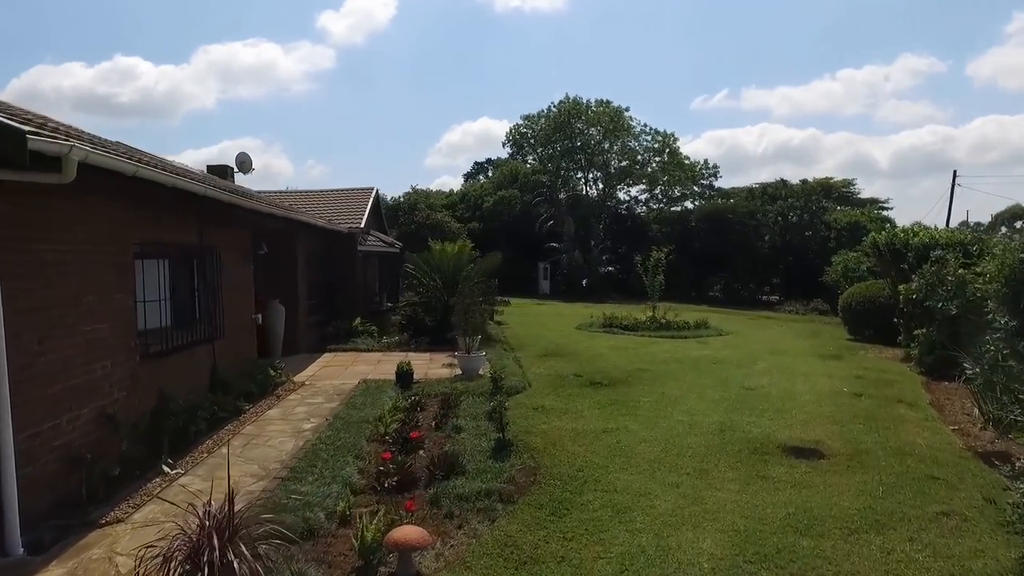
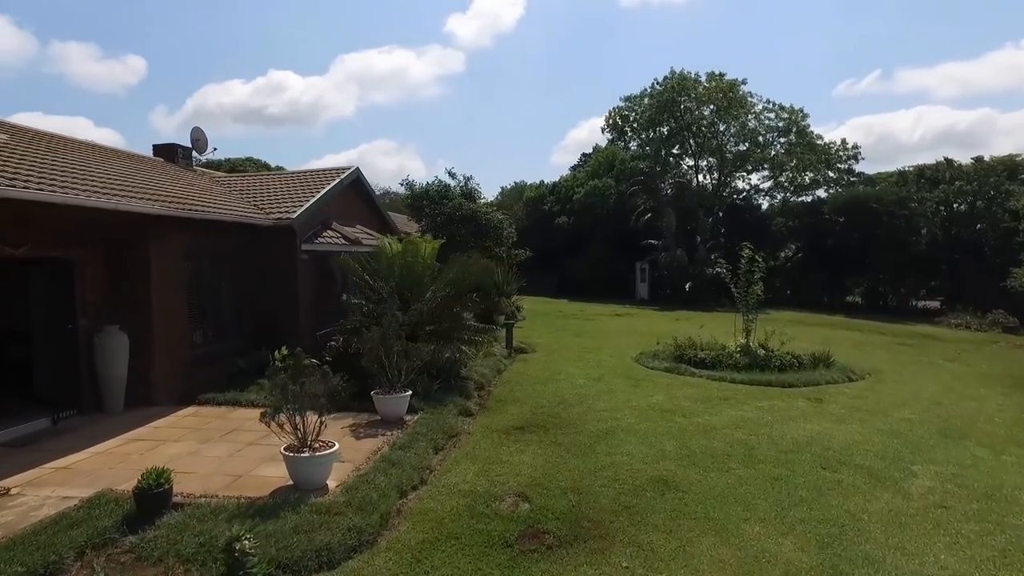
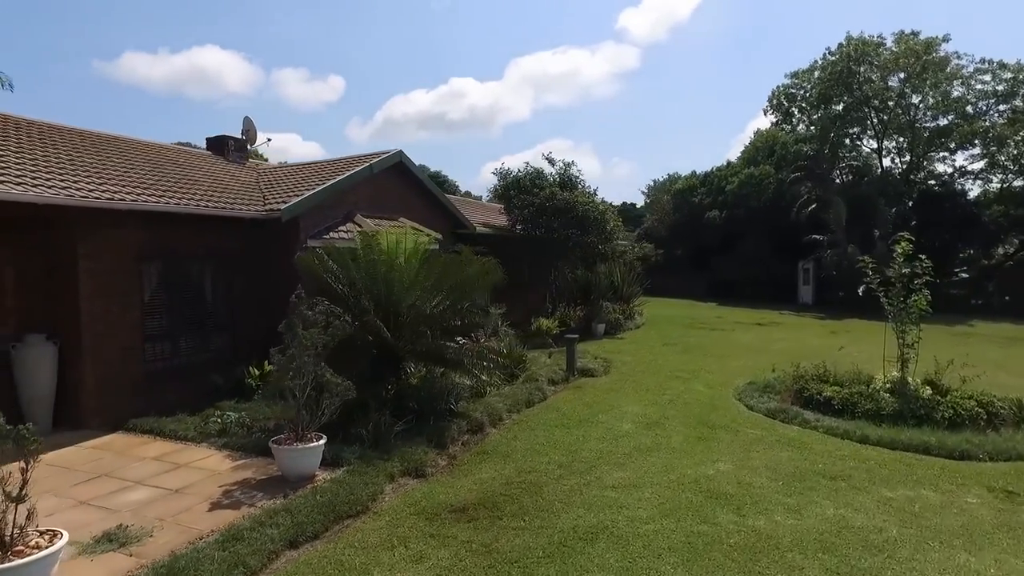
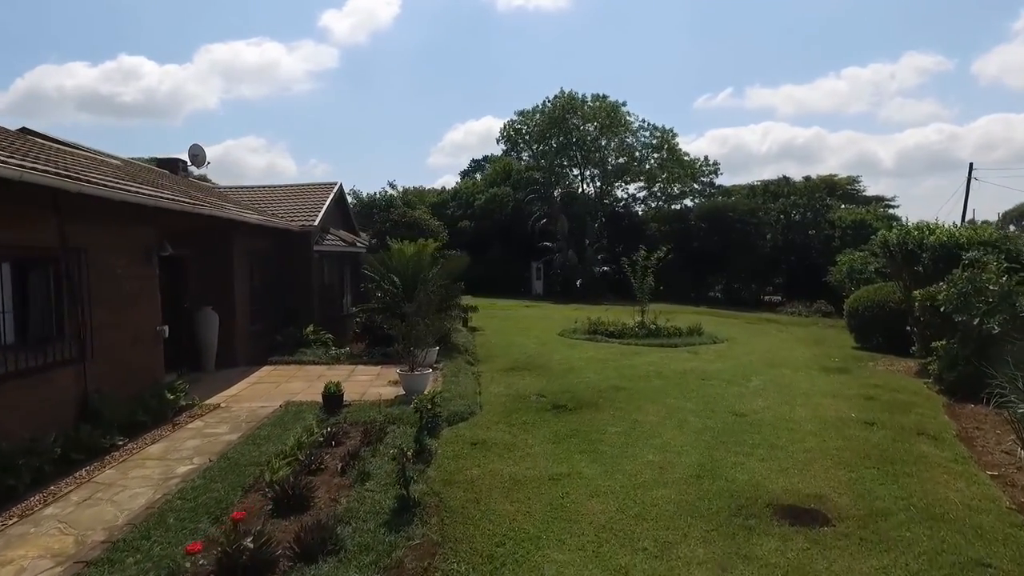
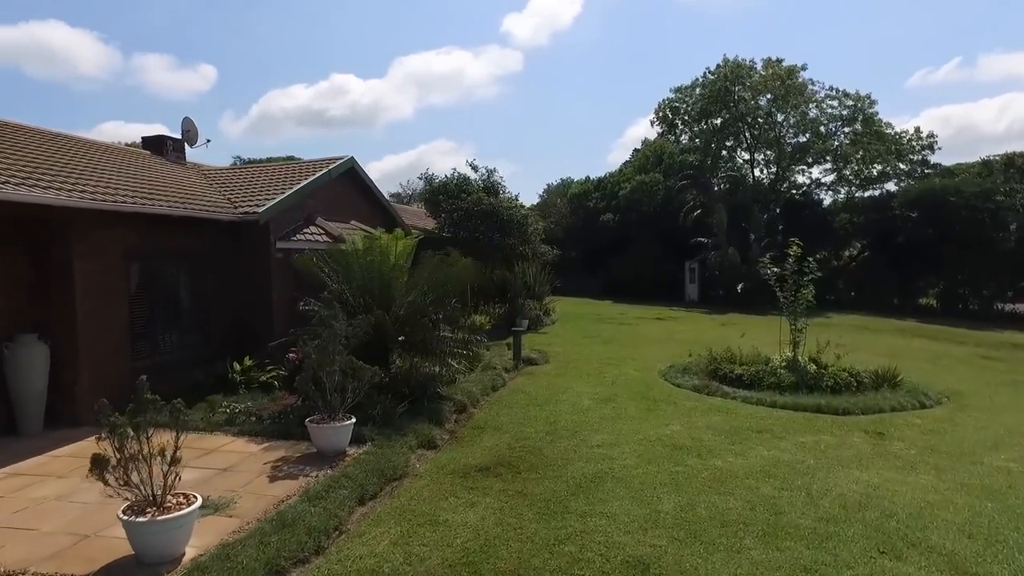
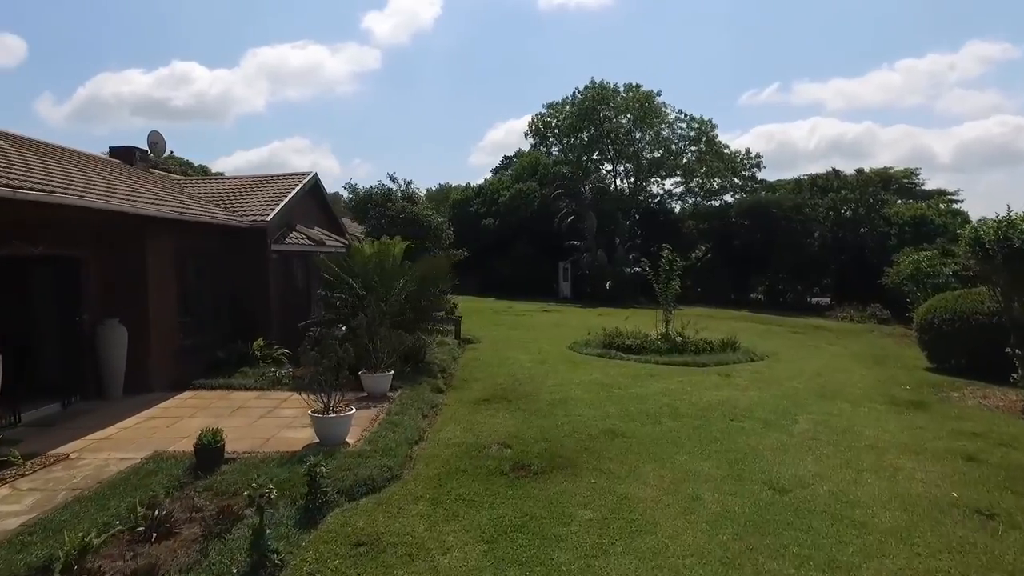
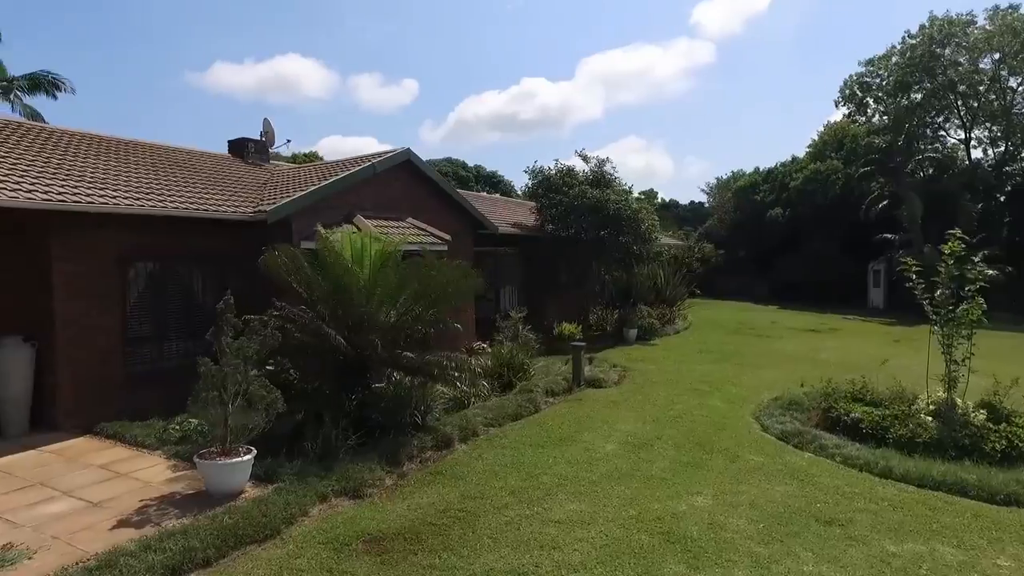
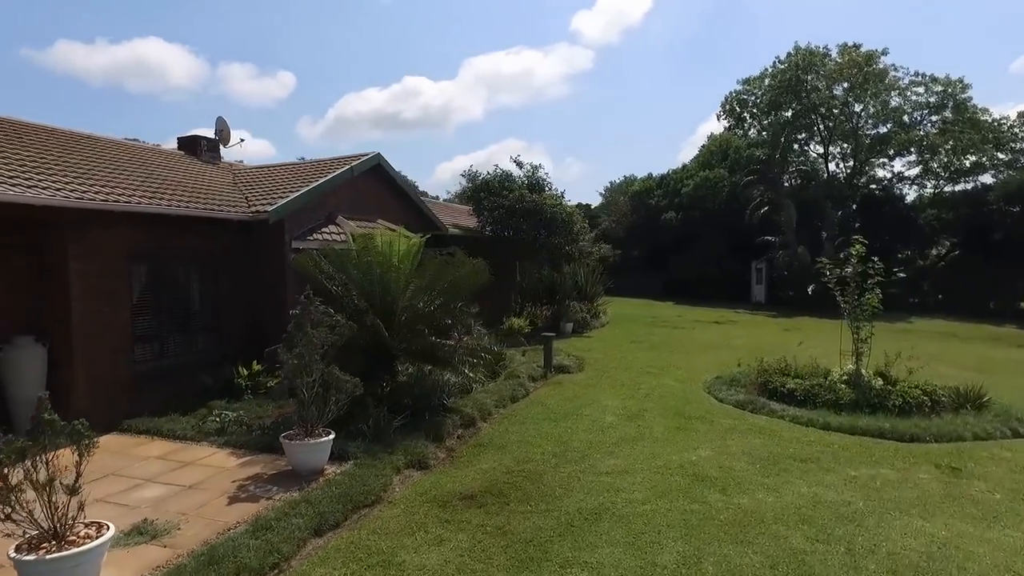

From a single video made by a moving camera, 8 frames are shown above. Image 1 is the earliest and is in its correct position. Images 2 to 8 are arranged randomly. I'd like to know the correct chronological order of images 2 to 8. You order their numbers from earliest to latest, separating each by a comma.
4, 6, 2, 5, 8, 3, 7
